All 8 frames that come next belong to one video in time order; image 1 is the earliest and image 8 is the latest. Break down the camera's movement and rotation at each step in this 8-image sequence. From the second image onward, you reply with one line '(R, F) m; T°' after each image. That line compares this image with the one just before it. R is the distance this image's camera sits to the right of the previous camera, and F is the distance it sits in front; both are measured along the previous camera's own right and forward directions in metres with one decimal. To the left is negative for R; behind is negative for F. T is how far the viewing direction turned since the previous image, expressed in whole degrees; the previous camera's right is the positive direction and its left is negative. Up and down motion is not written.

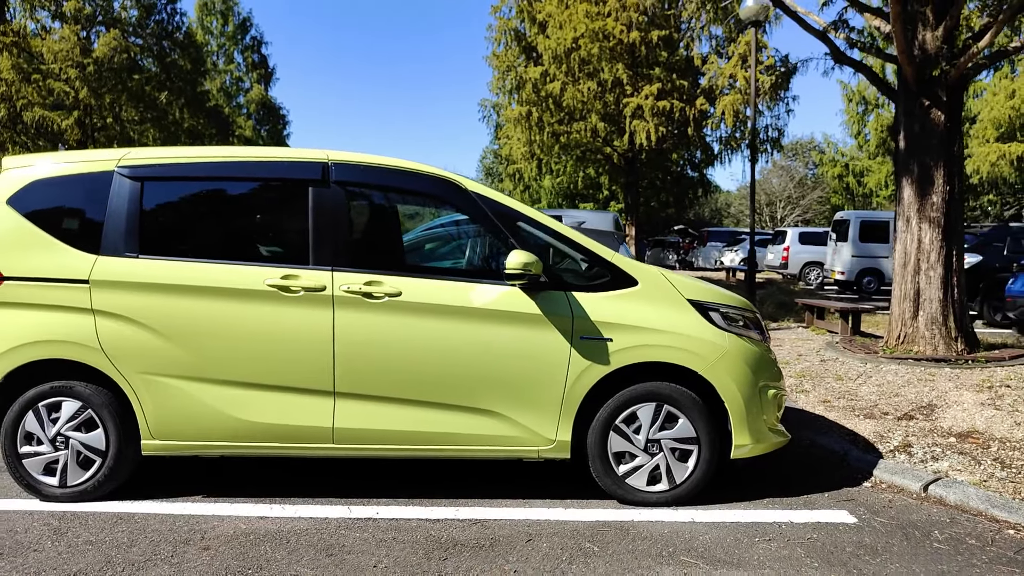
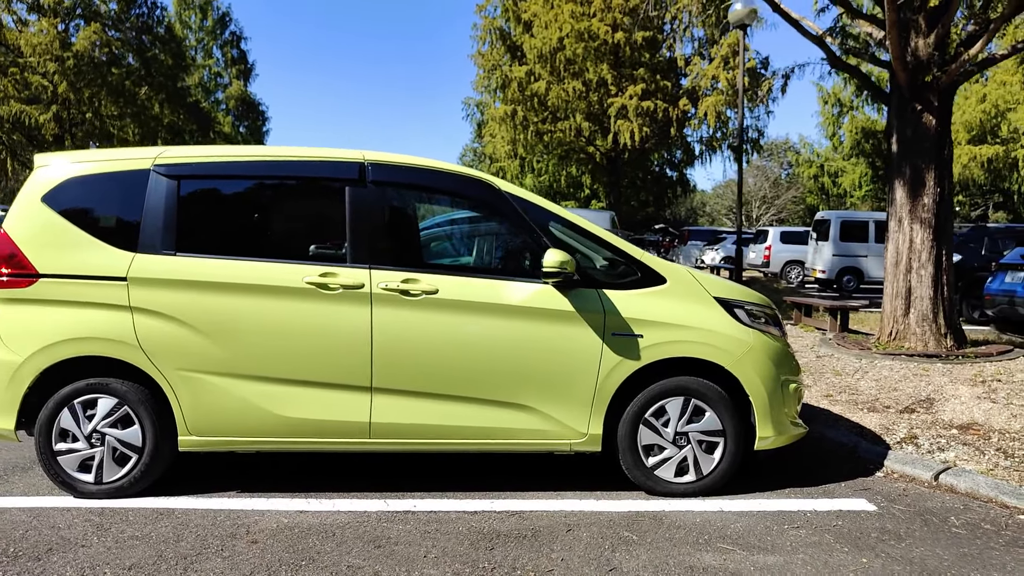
(-0.3, -0.1) m; +2°
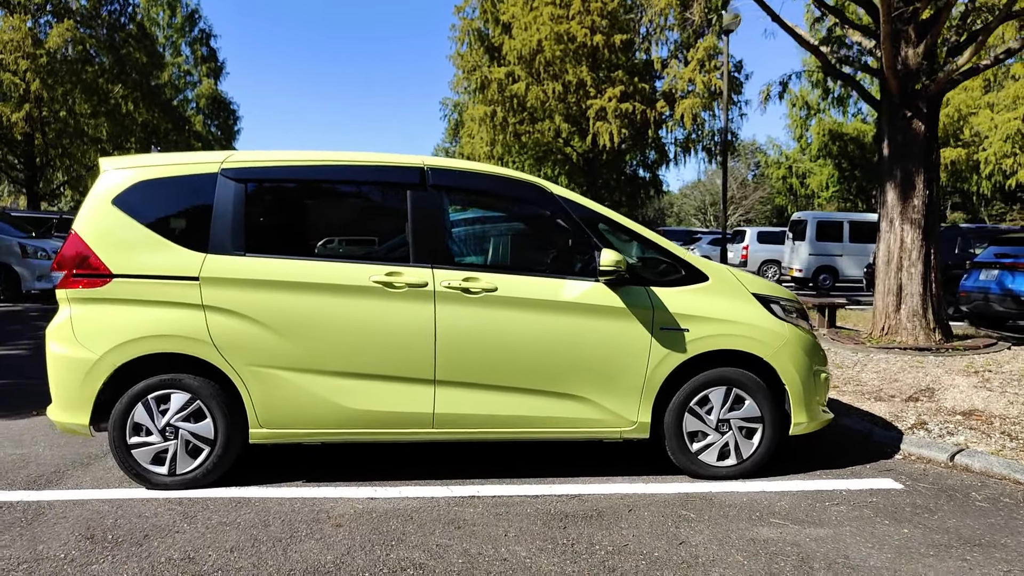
(-0.5, -0.2) m; +3°
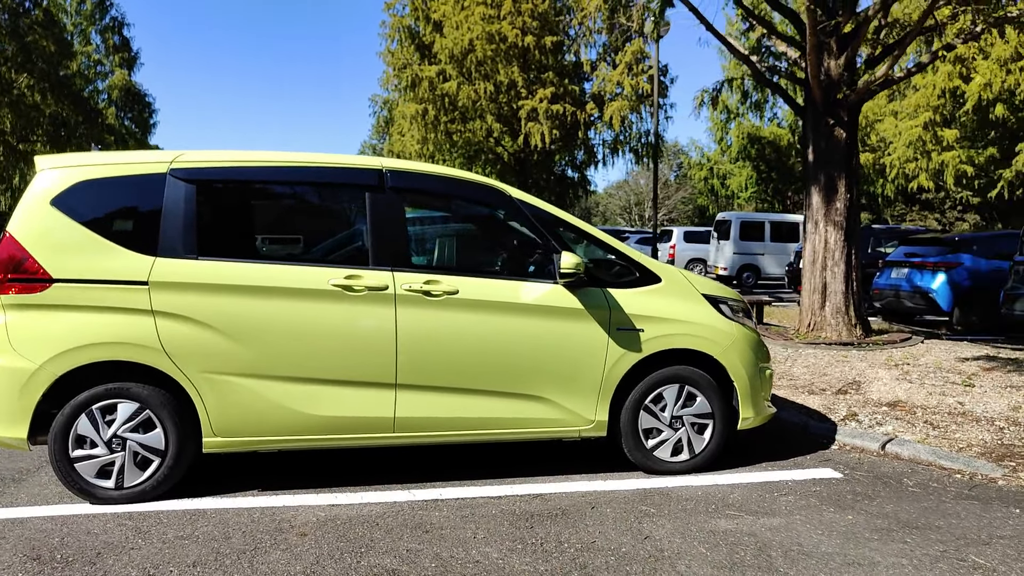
(-0.2, 0.0) m; +6°
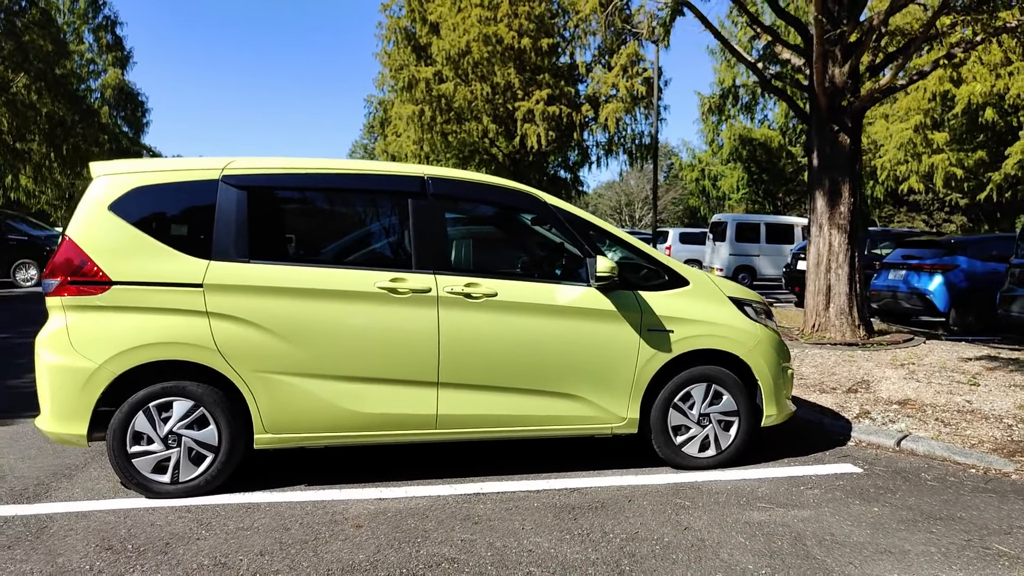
(-0.3, -0.2) m; +1°
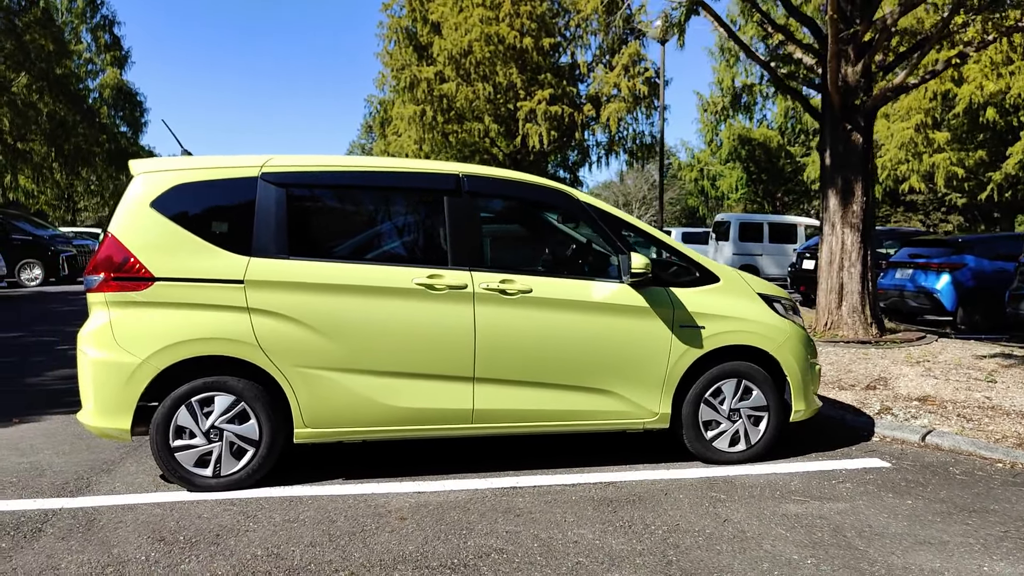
(-0.2, 0.0) m; 0°
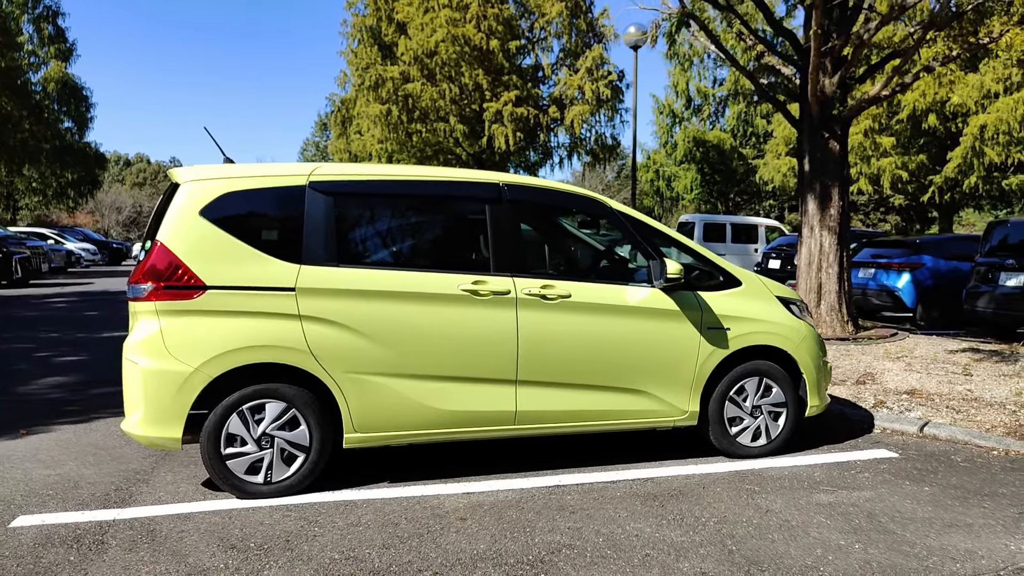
(-0.5, -0.1) m; +4°
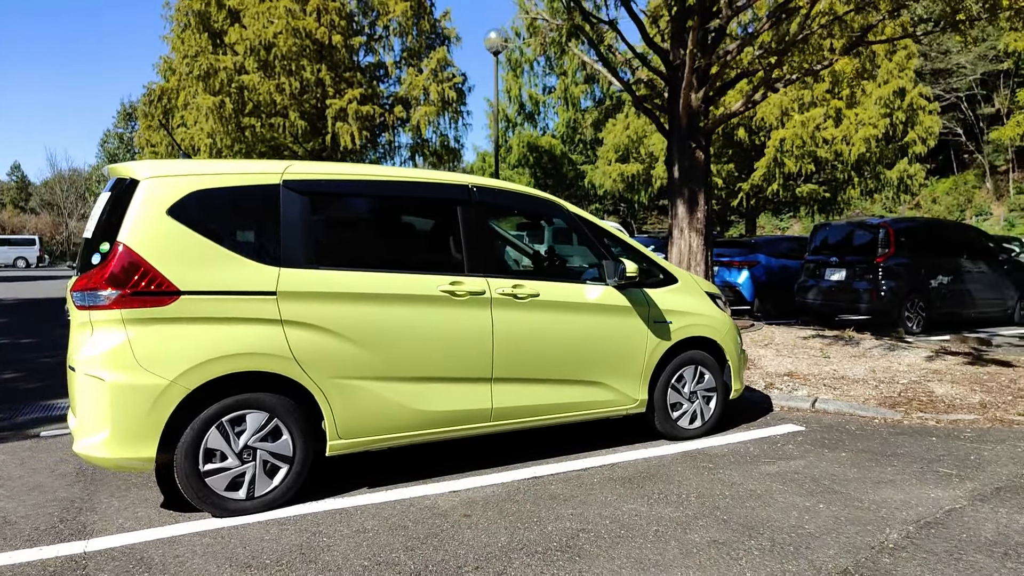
(-0.9, 0.0) m; +14°
